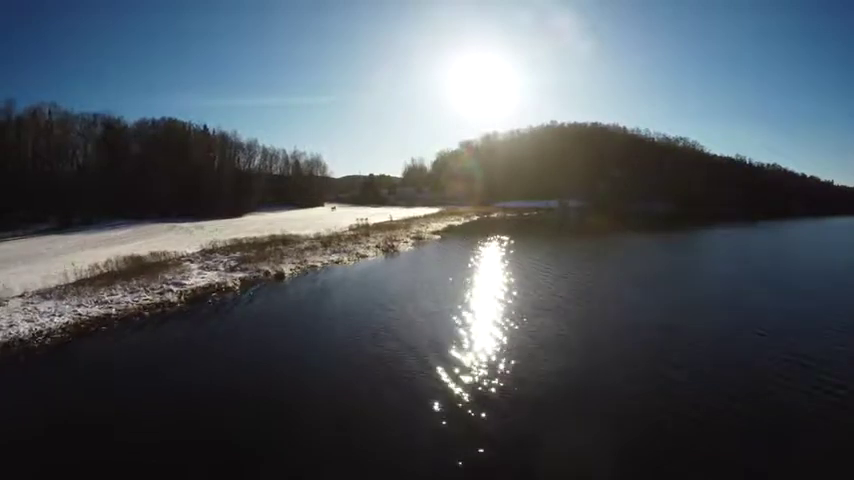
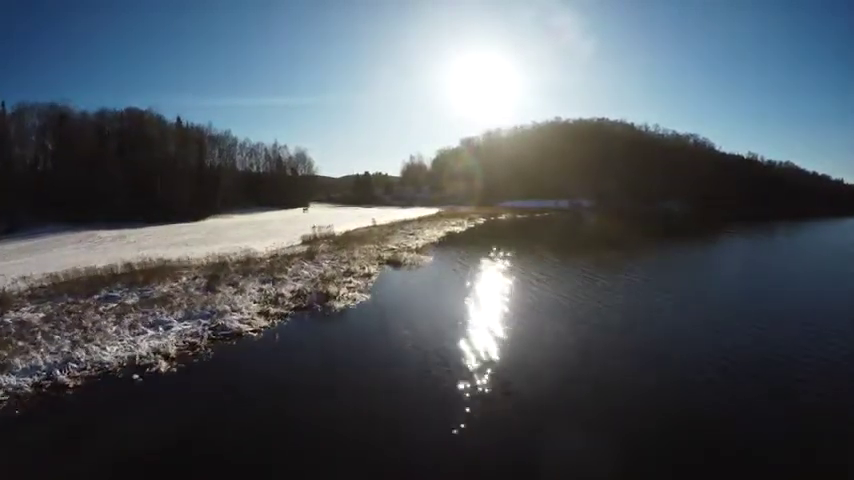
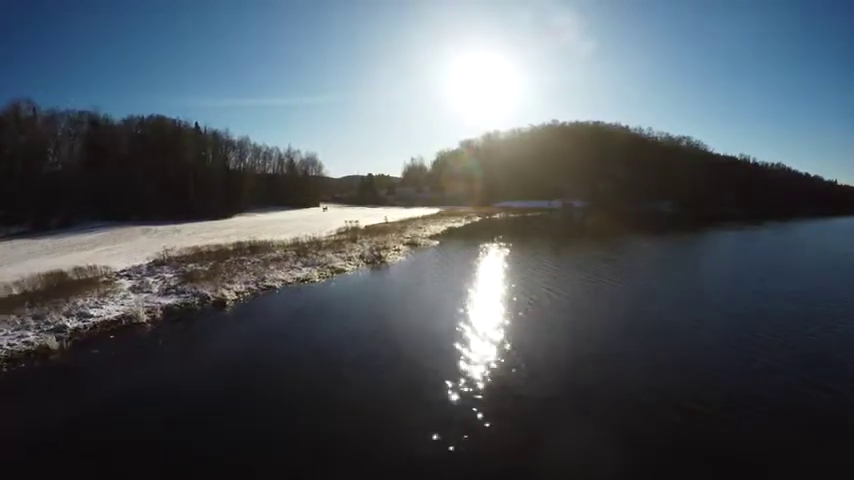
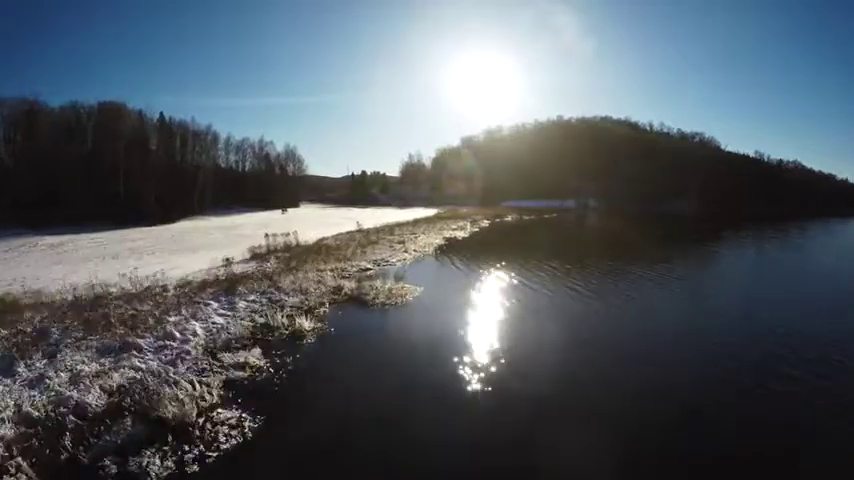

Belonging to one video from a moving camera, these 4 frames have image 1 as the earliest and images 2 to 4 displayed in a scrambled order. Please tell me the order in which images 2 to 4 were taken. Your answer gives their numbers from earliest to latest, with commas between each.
3, 2, 4
